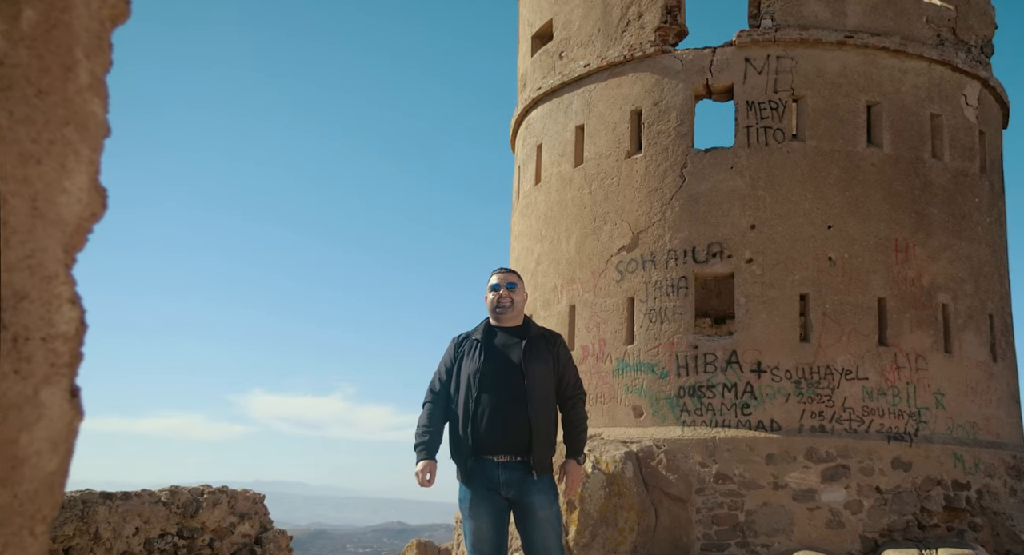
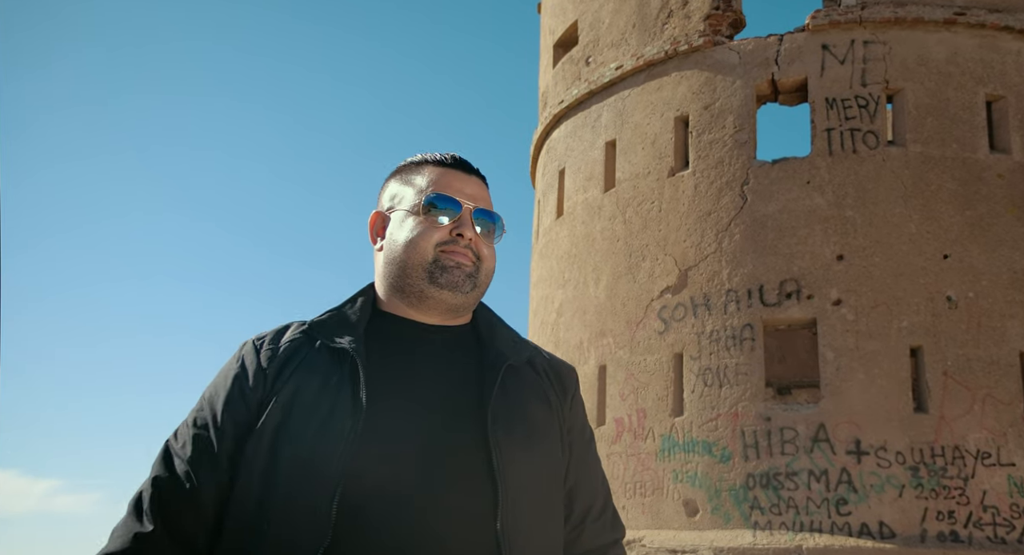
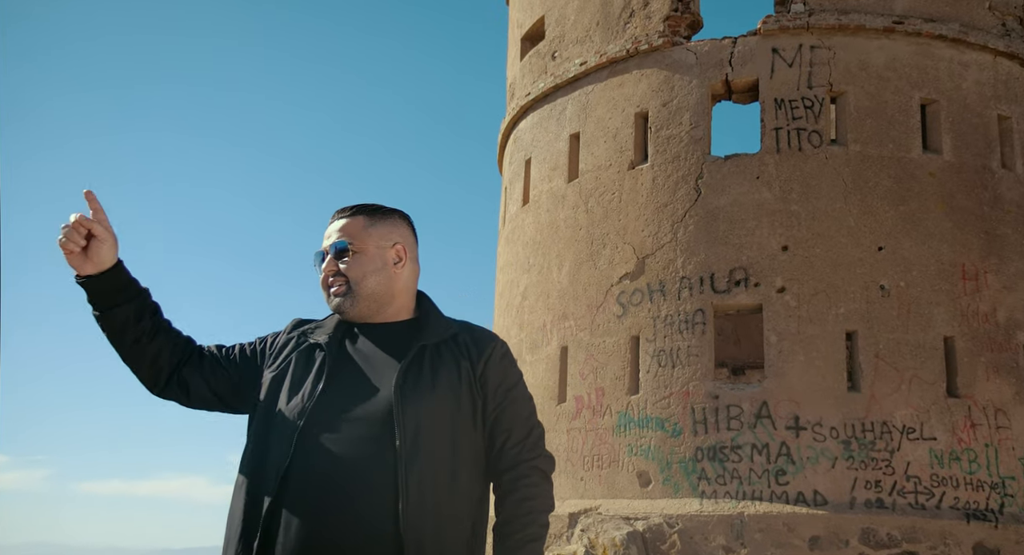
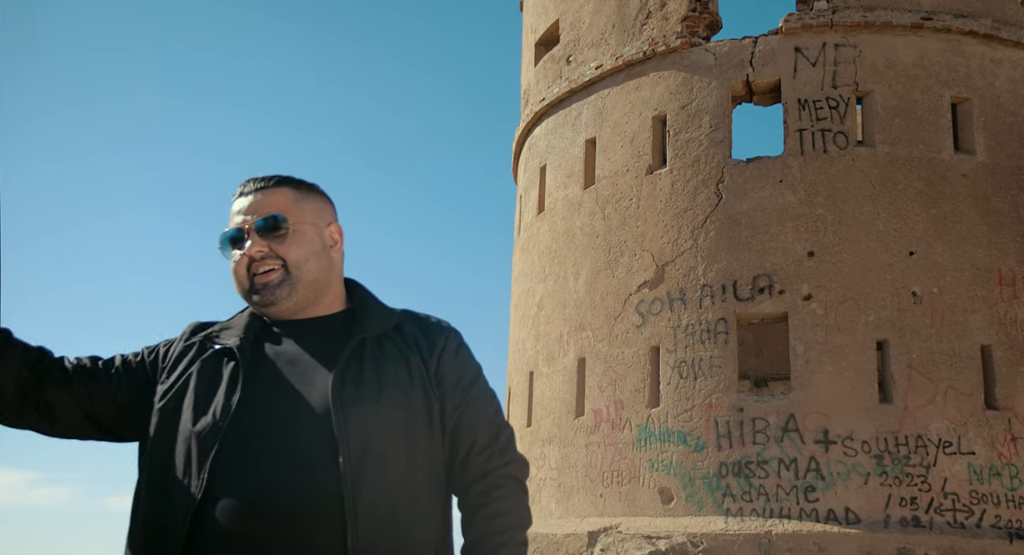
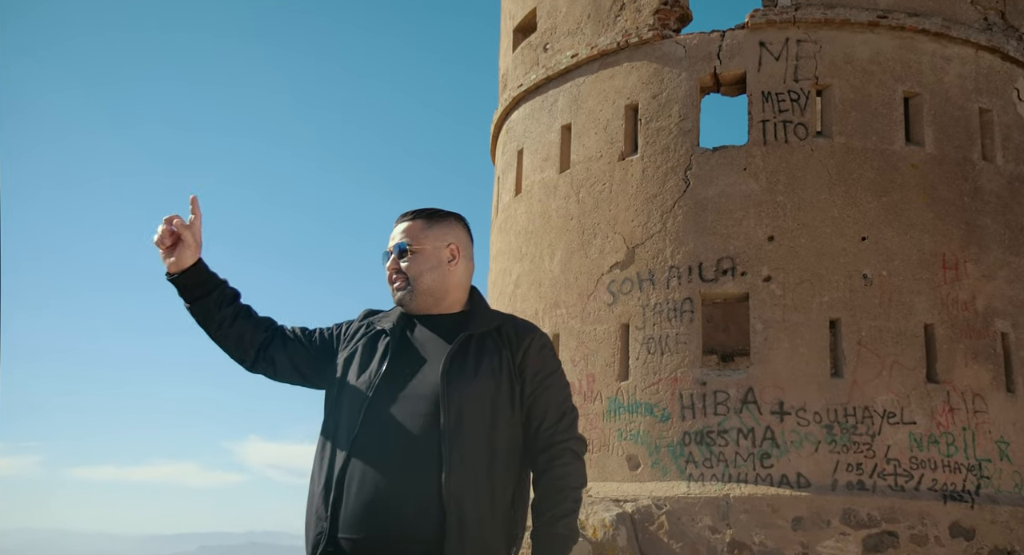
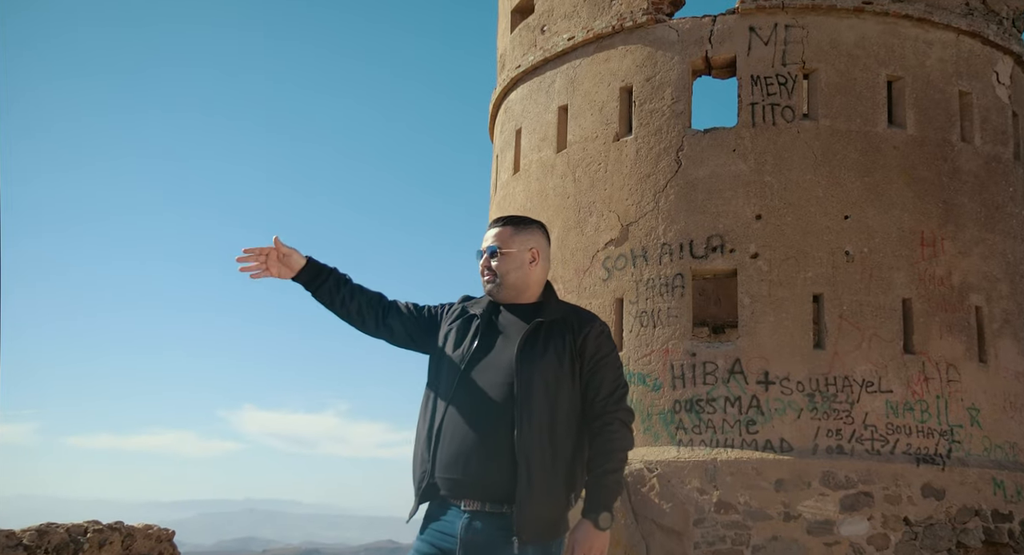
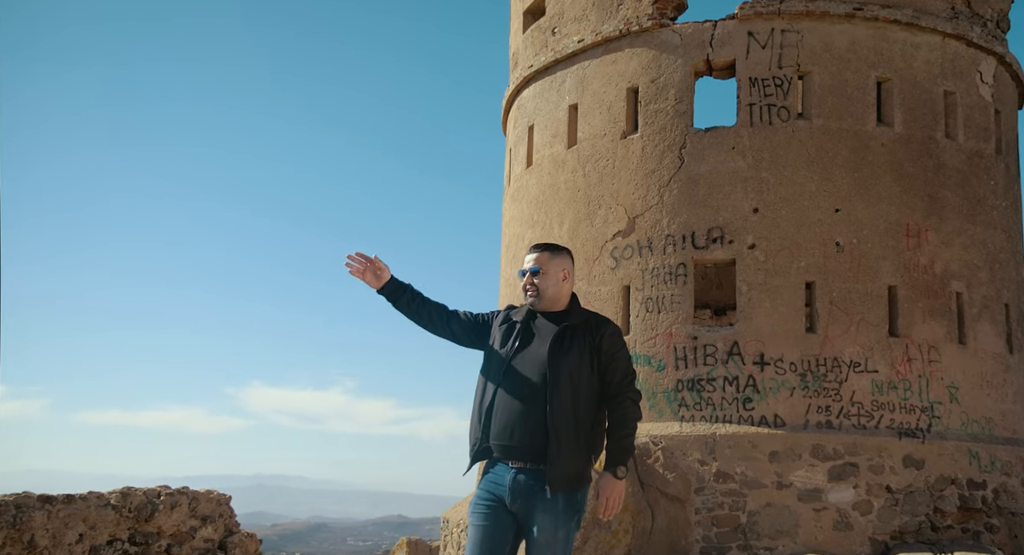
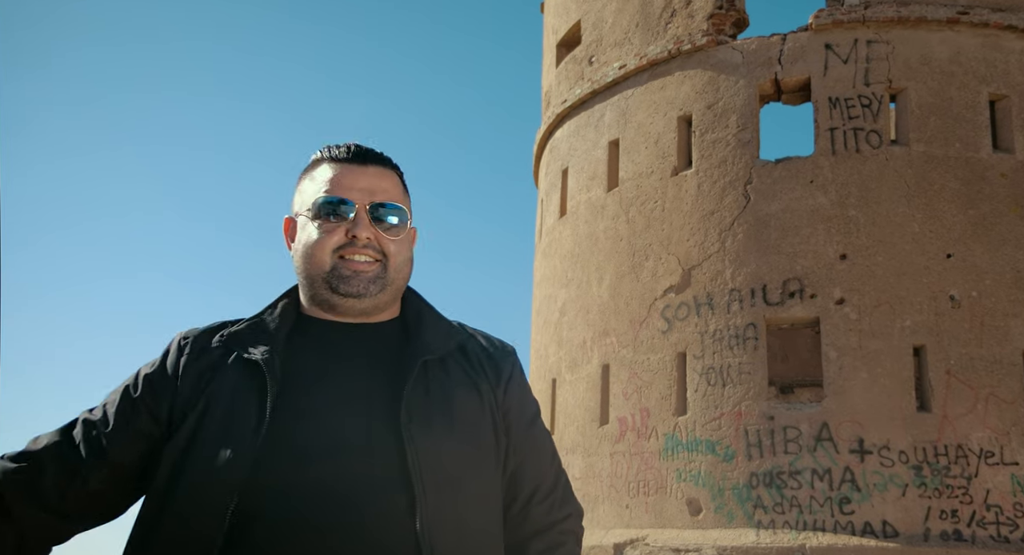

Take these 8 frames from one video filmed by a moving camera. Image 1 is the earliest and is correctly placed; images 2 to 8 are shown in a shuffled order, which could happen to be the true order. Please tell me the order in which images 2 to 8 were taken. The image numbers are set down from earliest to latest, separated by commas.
7, 6, 5, 3, 4, 8, 2
